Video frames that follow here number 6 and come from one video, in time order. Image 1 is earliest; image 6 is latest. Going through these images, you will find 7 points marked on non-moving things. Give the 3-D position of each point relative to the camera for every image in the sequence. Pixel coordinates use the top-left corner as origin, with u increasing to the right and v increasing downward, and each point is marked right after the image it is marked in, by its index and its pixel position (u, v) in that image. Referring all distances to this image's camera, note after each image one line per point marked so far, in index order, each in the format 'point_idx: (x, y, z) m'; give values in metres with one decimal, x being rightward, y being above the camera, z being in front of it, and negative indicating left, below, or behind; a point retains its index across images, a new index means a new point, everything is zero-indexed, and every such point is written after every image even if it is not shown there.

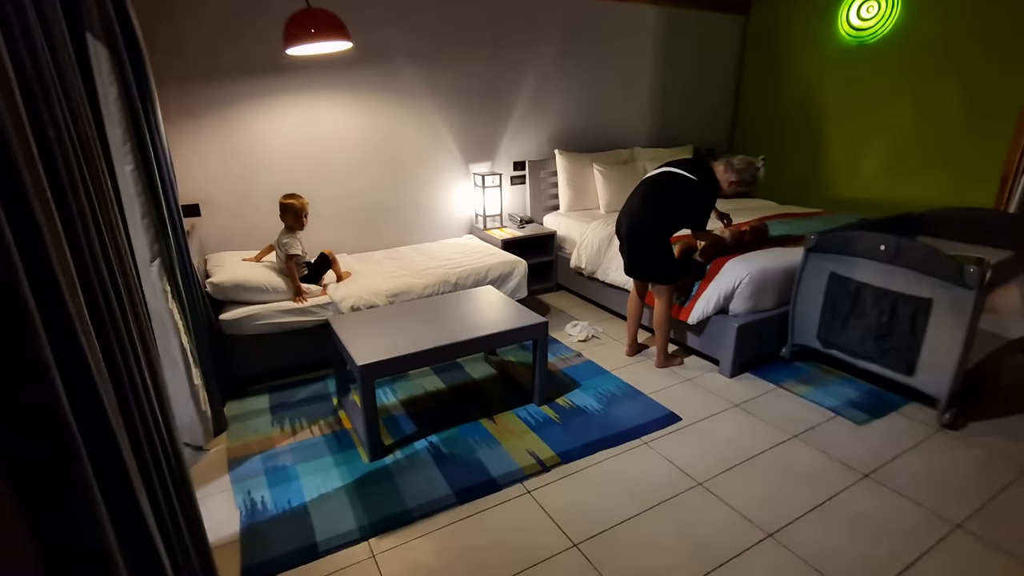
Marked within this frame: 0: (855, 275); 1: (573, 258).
0: (+1.7, +0.1, +2.6) m
1: (+0.4, +0.2, +3.8) m
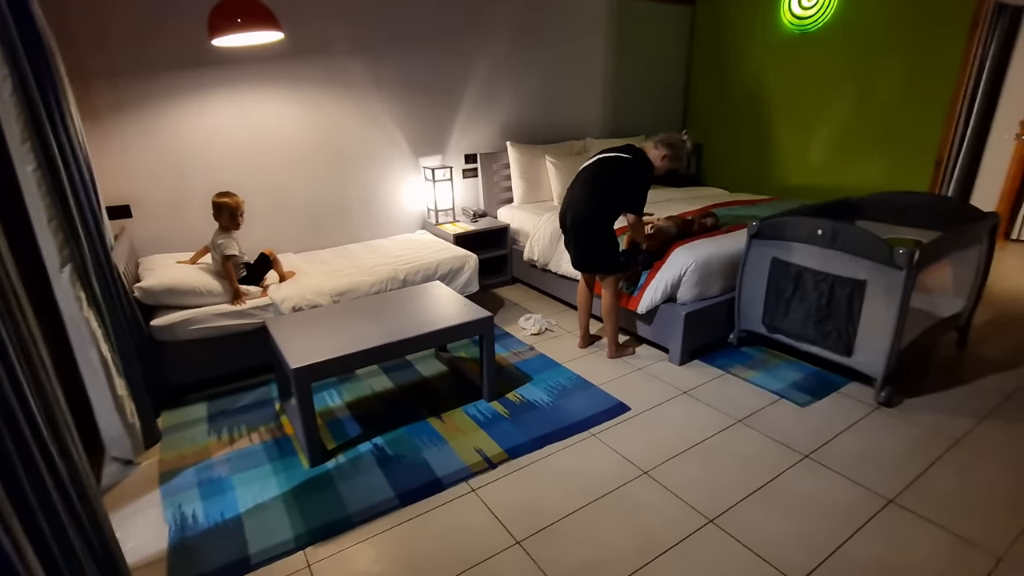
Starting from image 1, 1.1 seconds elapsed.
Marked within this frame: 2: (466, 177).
0: (+1.4, +0.1, +2.6) m
1: (+0.1, +0.3, +3.8) m
2: (-0.4, +0.9, +4.3) m
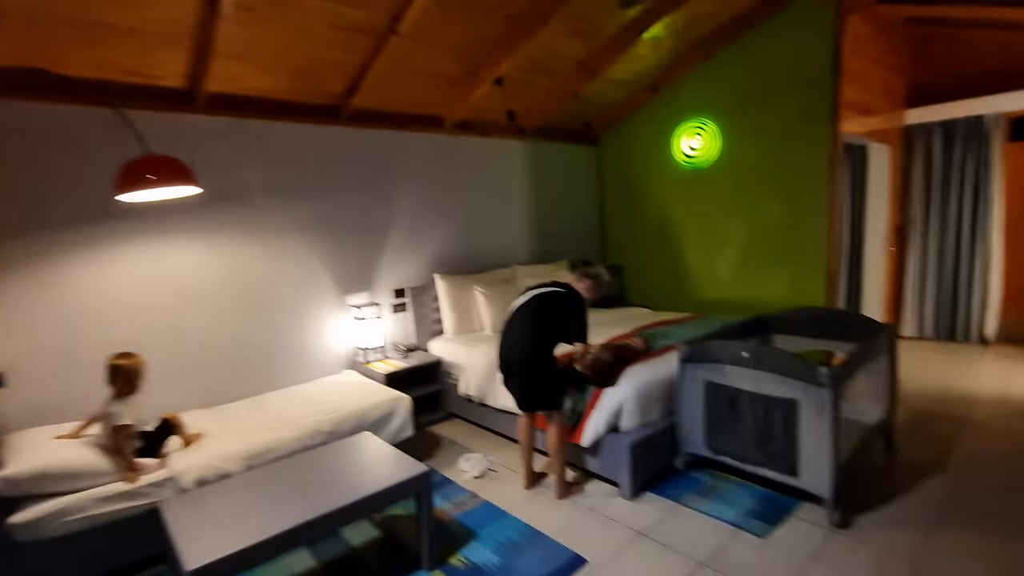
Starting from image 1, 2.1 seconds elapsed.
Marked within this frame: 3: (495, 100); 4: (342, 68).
0: (+1.1, -0.5, +2.7) m
1: (-0.4, -0.7, +3.6) m
2: (-0.9, -0.2, +4.2) m
3: (-0.1, +1.6, +4.3) m
4: (-1.1, +1.4, +3.4) m
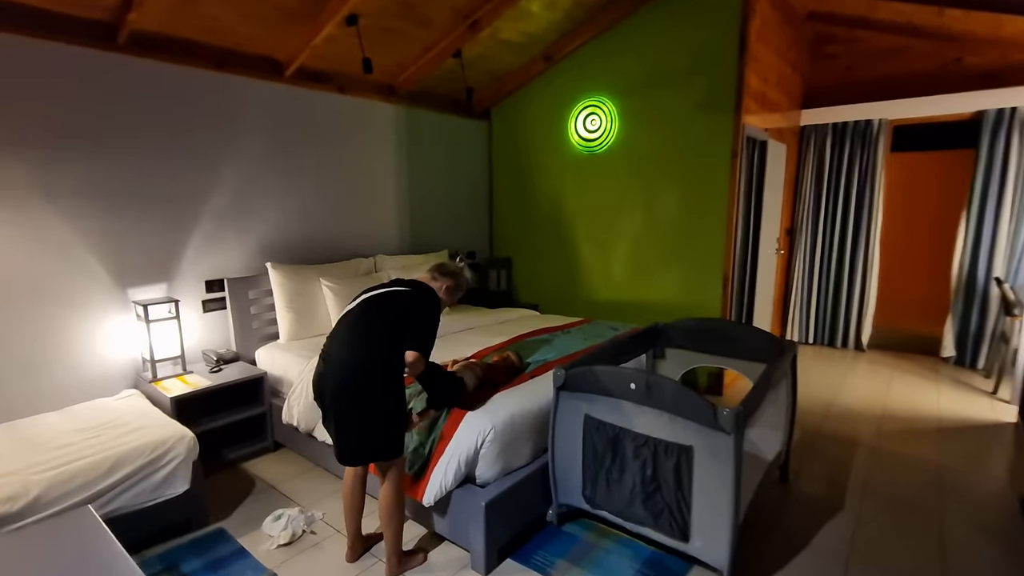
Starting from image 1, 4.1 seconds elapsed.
0: (+0.4, -0.5, +2.1) m
1: (-1.2, -0.7, +2.8) m
2: (-1.9, -0.1, +3.2) m
3: (-1.1, +1.6, +3.5) m
4: (-1.9, +1.5, +2.4) m
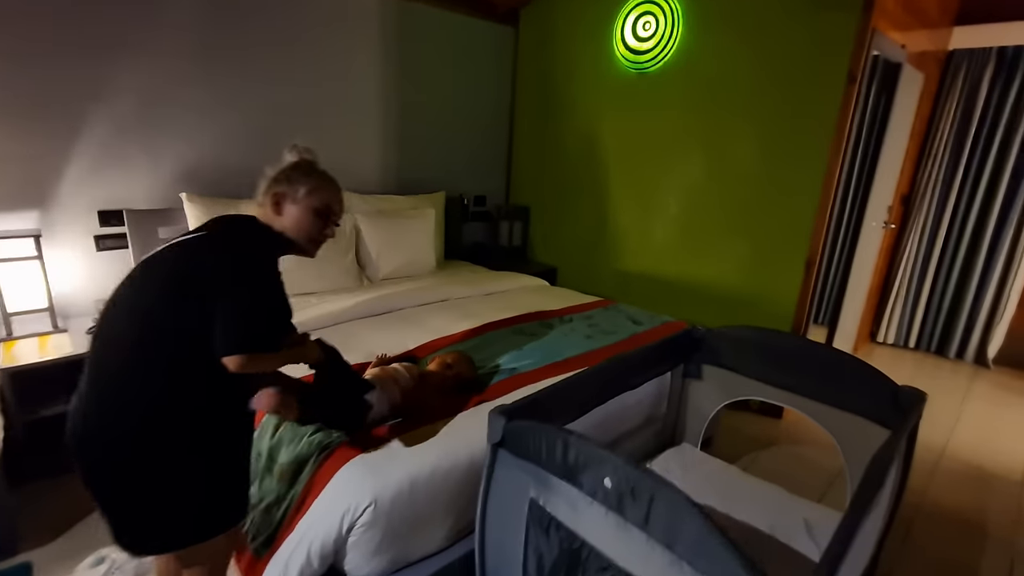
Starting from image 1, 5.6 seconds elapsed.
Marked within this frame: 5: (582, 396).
0: (+0.1, -0.5, +1.2) m
1: (-1.4, -0.4, +2.1) m
2: (-2.0, +0.2, +2.5) m
3: (-1.0, +1.9, +2.4) m
4: (-1.9, +1.7, +1.5) m
5: (+0.2, -0.3, +1.6) m
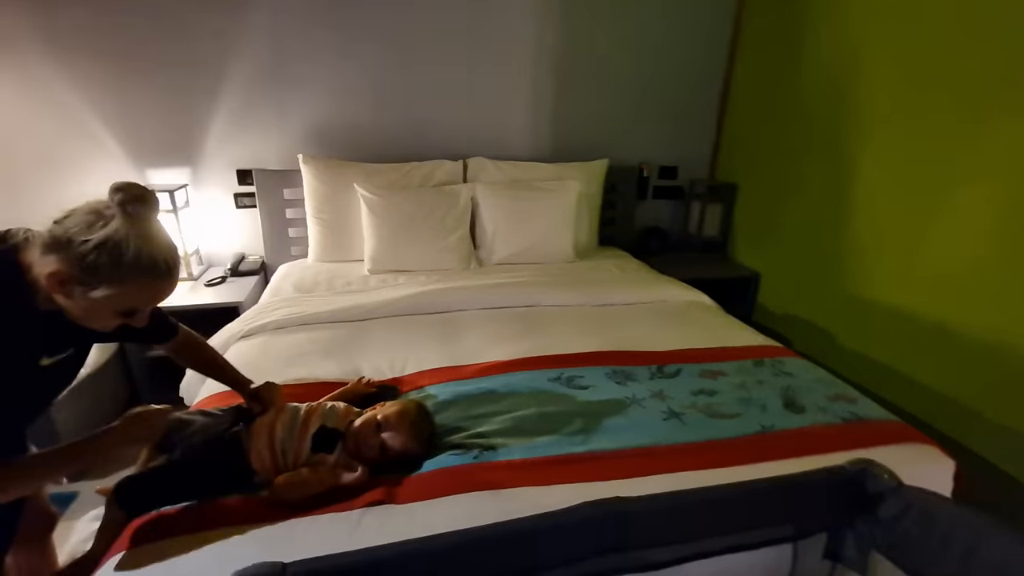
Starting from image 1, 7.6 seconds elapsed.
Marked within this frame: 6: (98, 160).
0: (-0.3, -0.6, +0.5) m
1: (-1.2, -0.3, +2.0) m
2: (-1.4, +0.4, +2.6) m
3: (-0.4, +1.9, +1.9) m
4: (-1.7, +1.9, +1.6) m
5: (0.0, -0.4, +0.9) m
6: (-1.9, +0.6, +2.5) m
